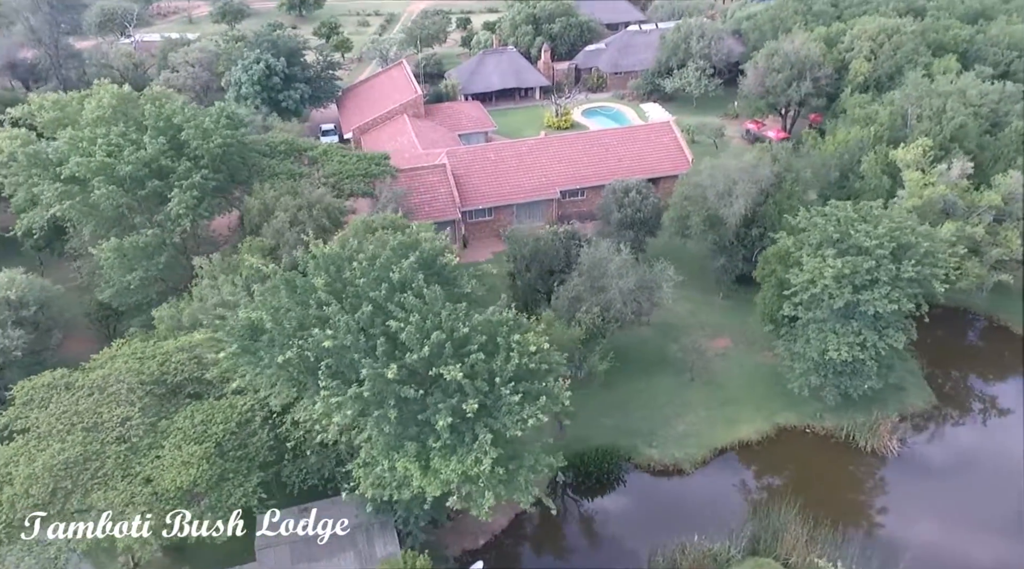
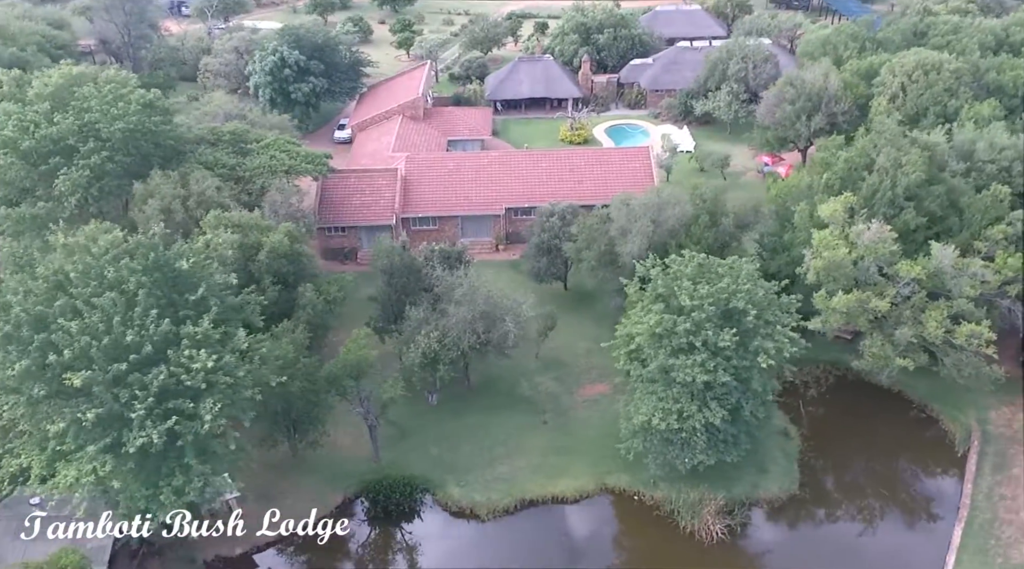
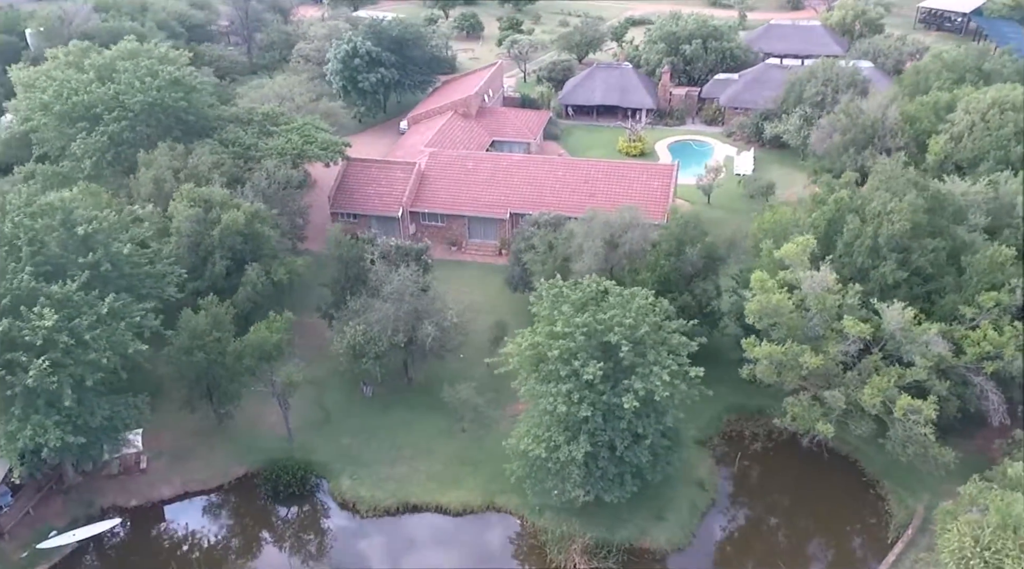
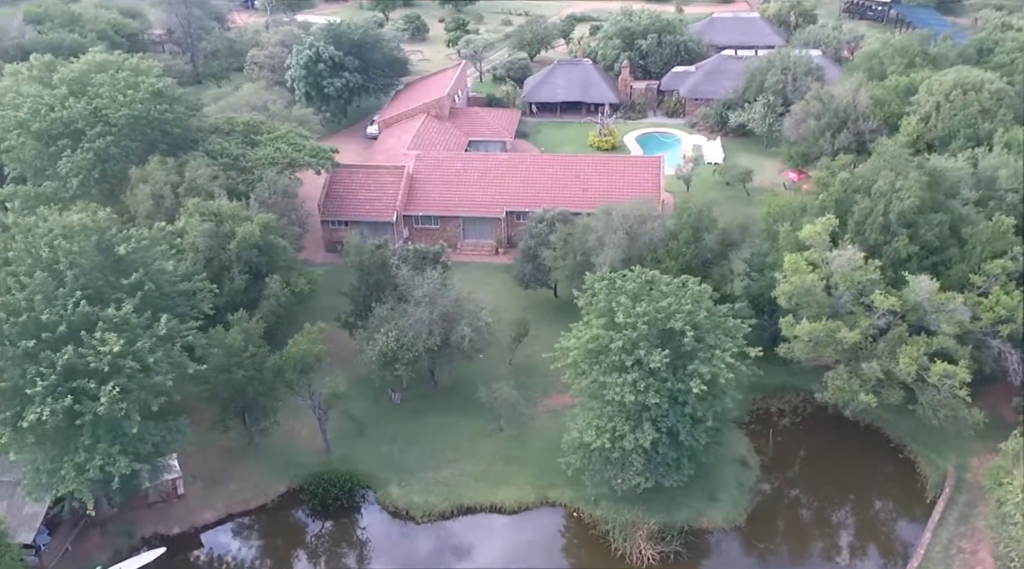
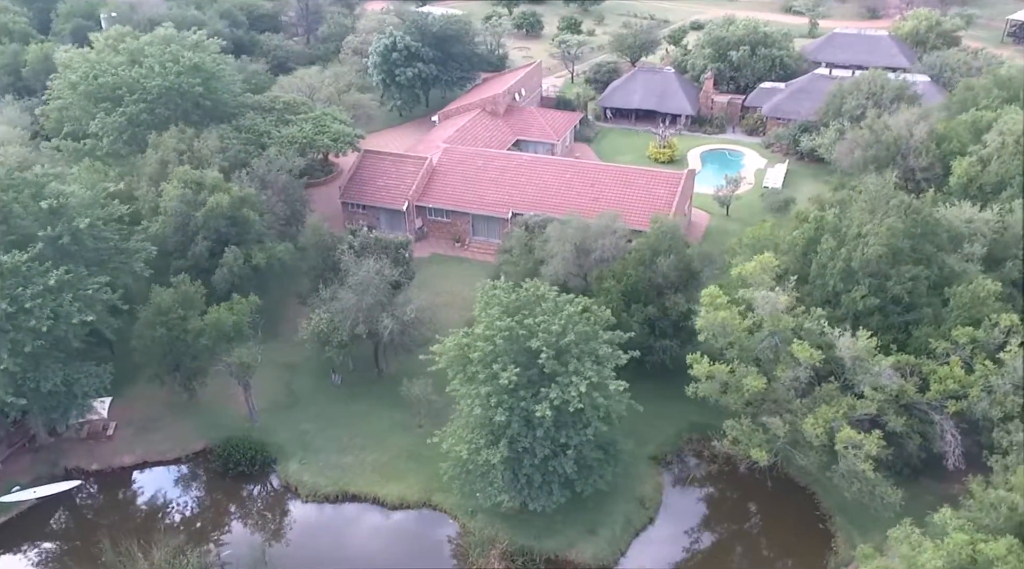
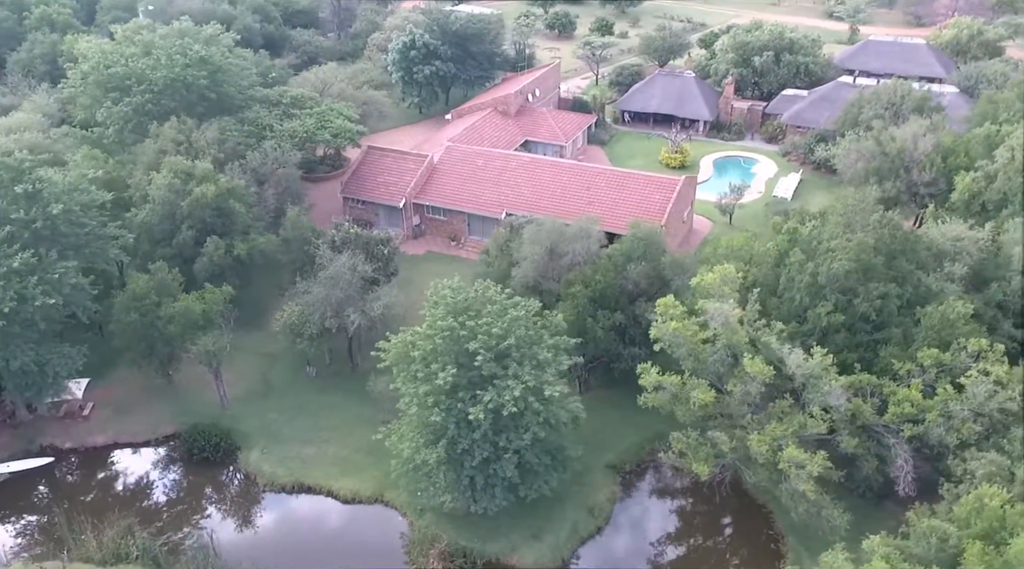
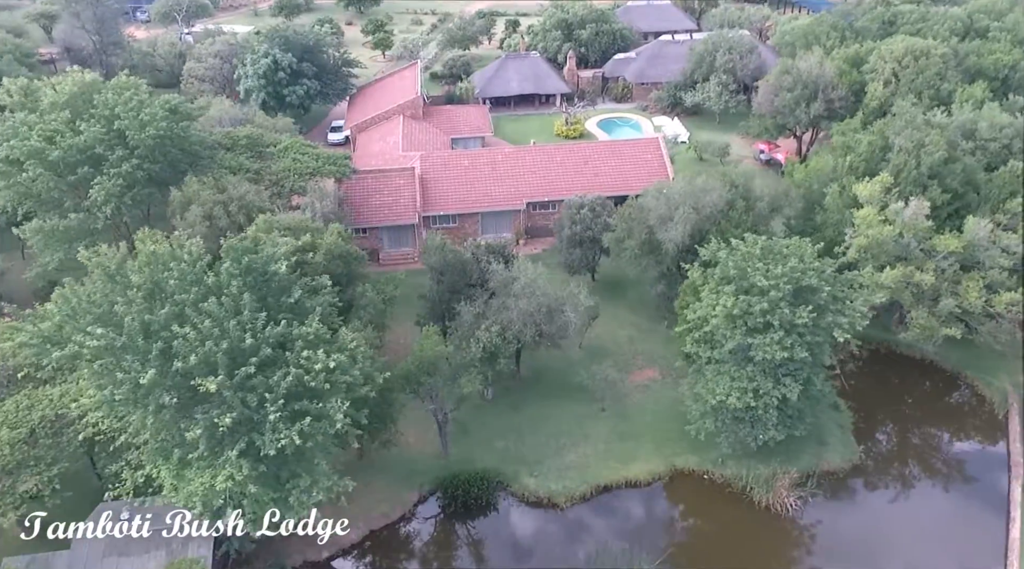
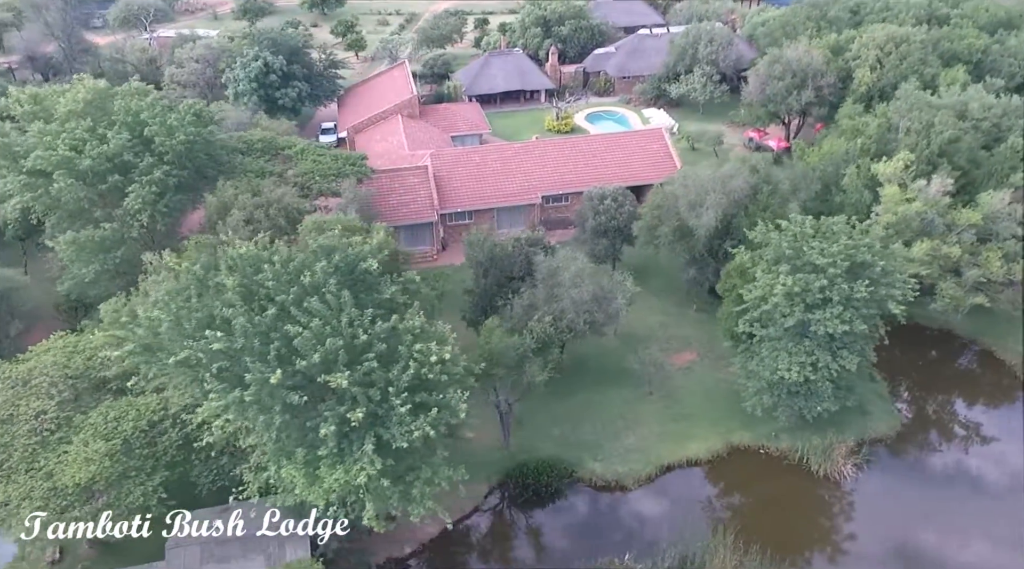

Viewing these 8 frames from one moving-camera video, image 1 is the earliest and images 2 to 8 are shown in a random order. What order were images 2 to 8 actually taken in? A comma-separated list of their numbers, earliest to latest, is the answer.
8, 7, 2, 4, 3, 5, 6
